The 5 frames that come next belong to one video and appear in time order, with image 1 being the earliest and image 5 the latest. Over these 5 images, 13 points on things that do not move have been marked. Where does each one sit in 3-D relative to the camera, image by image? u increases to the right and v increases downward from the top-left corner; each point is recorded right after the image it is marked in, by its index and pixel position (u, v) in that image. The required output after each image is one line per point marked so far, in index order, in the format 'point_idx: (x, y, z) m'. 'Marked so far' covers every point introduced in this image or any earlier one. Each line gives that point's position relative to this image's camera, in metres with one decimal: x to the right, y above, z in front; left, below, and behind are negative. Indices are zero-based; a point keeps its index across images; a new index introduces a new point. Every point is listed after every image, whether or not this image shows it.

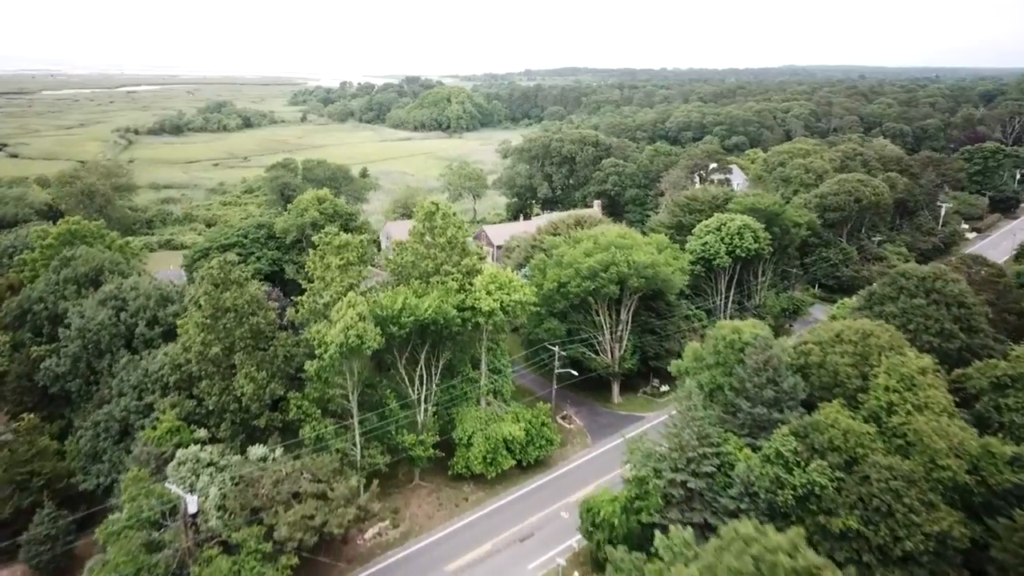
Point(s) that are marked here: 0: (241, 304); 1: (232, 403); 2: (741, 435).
0: (-9.2, -0.6, +19.8) m
1: (-9.3, -3.8, +19.4) m
2: (+7.6, -4.9, +19.6) m
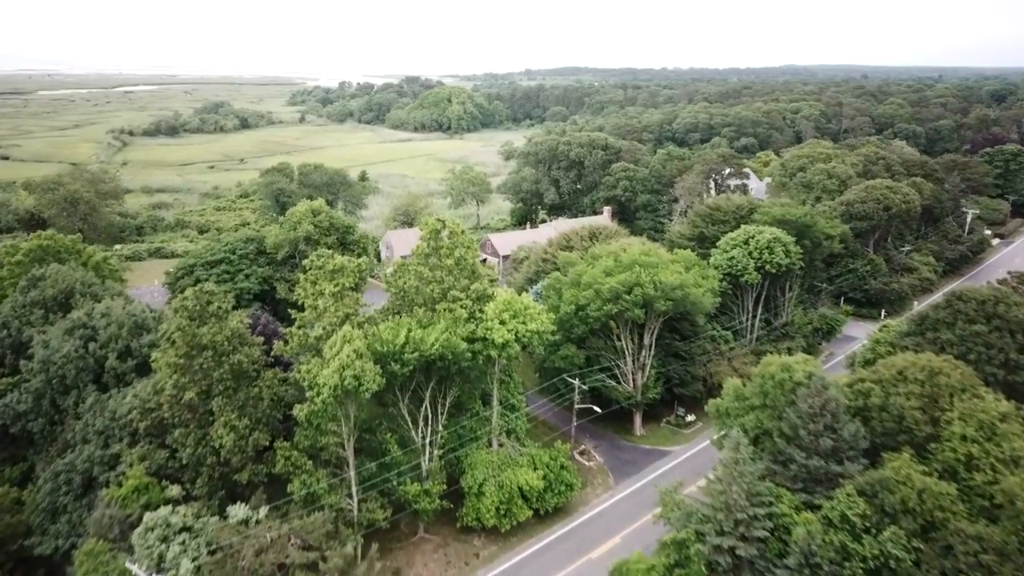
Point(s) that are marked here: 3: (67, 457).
0: (-8.6, -1.6, +17.3) m
1: (-8.7, -4.8, +16.9) m
2: (+8.2, -5.9, +17.0) m
3: (-14.0, -5.3, +18.5) m
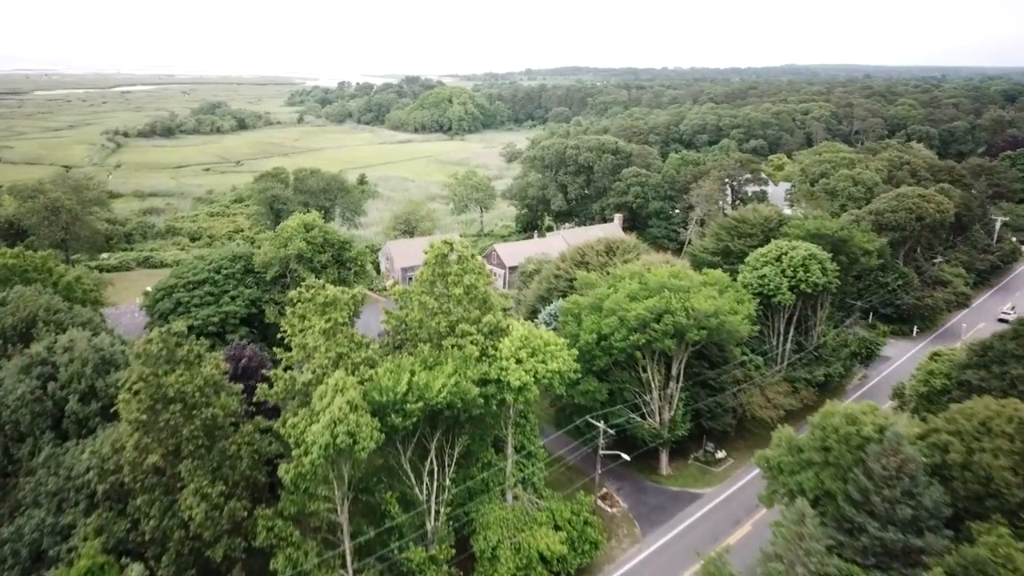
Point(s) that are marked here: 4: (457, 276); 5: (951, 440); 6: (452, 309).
0: (-8.0, -2.6, +14.7) m
1: (-8.2, -5.9, +14.3) m
2: (+8.8, -6.9, +14.4) m
3: (-13.5, -6.3, +15.9) m
4: (-1.7, +0.3, +18.6) m
5: (+12.0, -4.2, +16.1) m
6: (-1.9, -0.6, +18.2) m
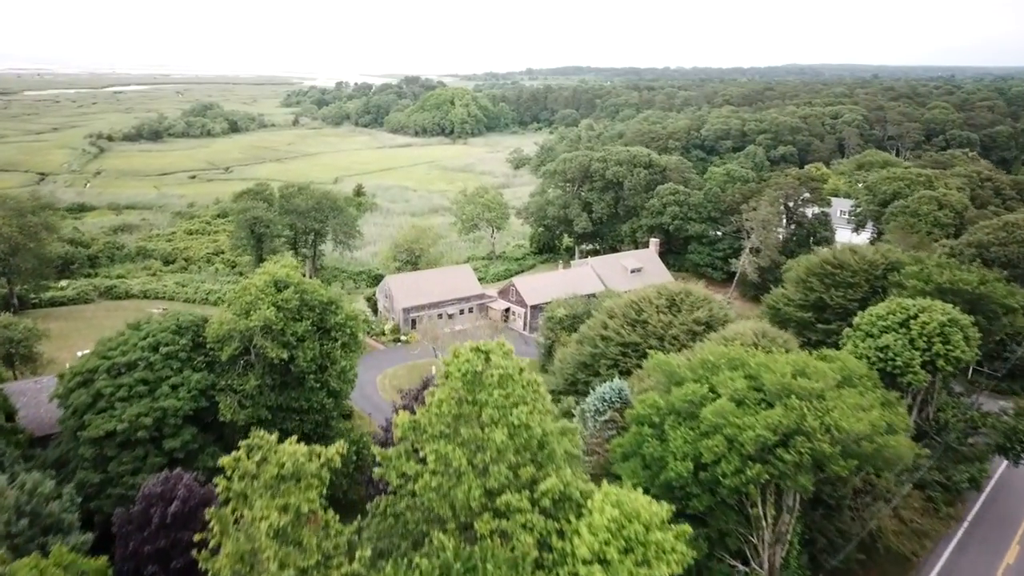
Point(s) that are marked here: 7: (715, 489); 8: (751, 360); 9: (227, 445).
0: (-6.6, -5.3, +7.7) m
1: (-6.7, -8.6, +7.3) m
2: (+10.2, -9.6, +7.5) m
3: (-12.0, -9.1, +8.9) m
4: (-0.3, -2.4, +11.6) m
5: (+13.5, -6.9, +9.1) m
6: (-0.4, -3.4, +11.2) m
7: (+5.3, -5.2, +15.4) m
8: (+7.0, -2.1, +17.3) m
9: (-9.4, -5.2, +19.4) m
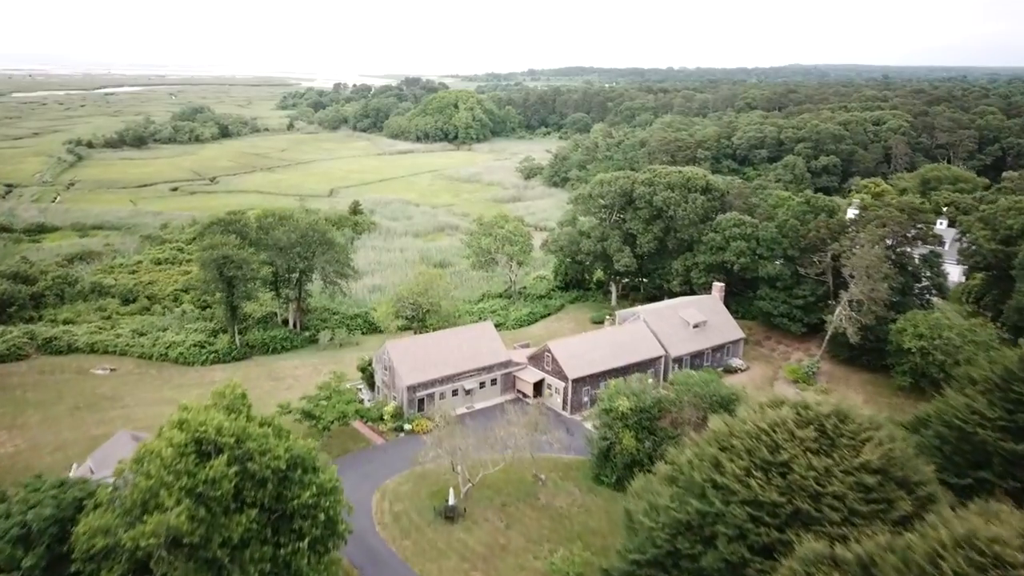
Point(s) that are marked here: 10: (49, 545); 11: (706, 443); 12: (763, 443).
0: (-4.8, -8.7, -0.8) m
1: (-4.9, -12.0, -1.1) m
2: (+12.0, -13.0, -1.0) m
3: (-10.2, -12.4, +0.5) m
4: (+1.6, -5.8, +3.2) m
5: (+15.3, -10.2, +0.7) m
6: (+1.4, -6.7, +2.8) m
7: (+7.1, -8.6, +7.0) m
8: (+8.8, -5.5, +8.9) m
9: (-7.5, -8.5, +10.9) m
10: (-9.3, -5.1, +11.8) m
11: (+5.7, -4.5, +17.1) m
12: (+6.9, -4.3, +16.0) m
